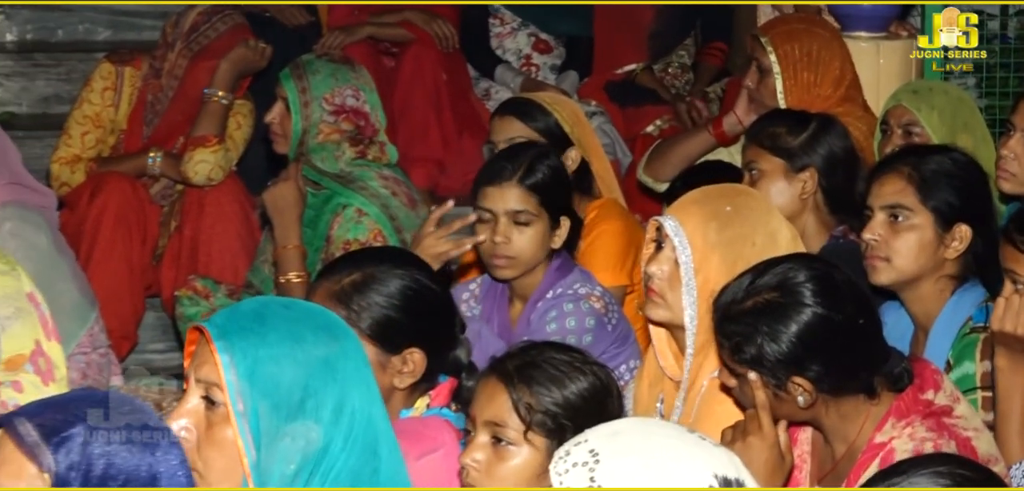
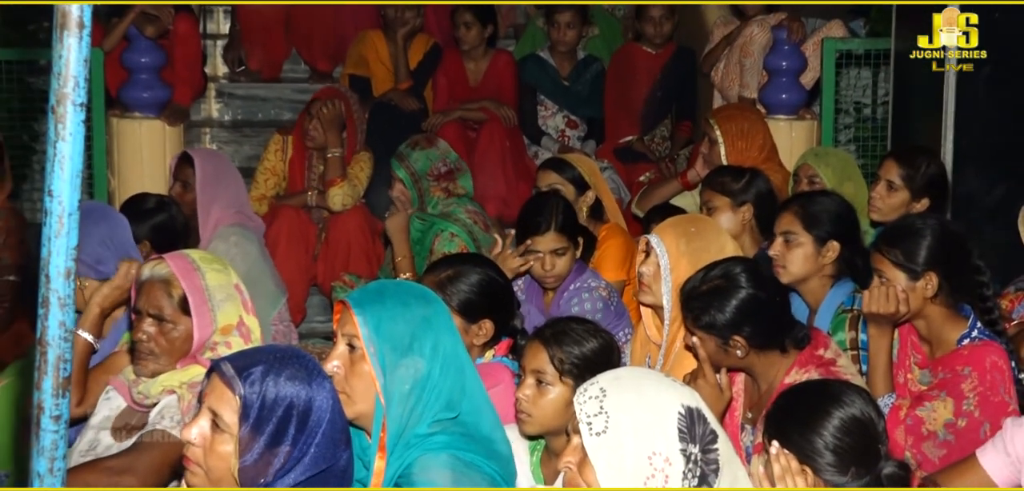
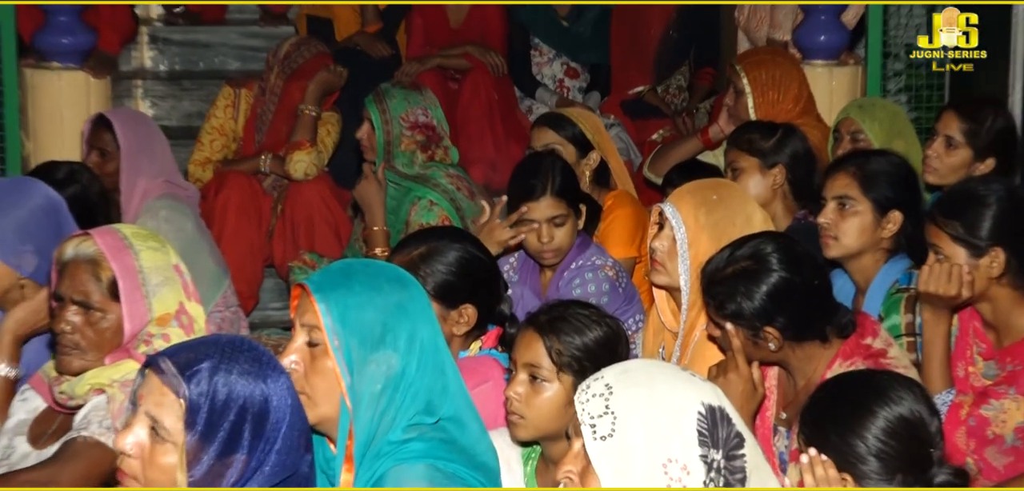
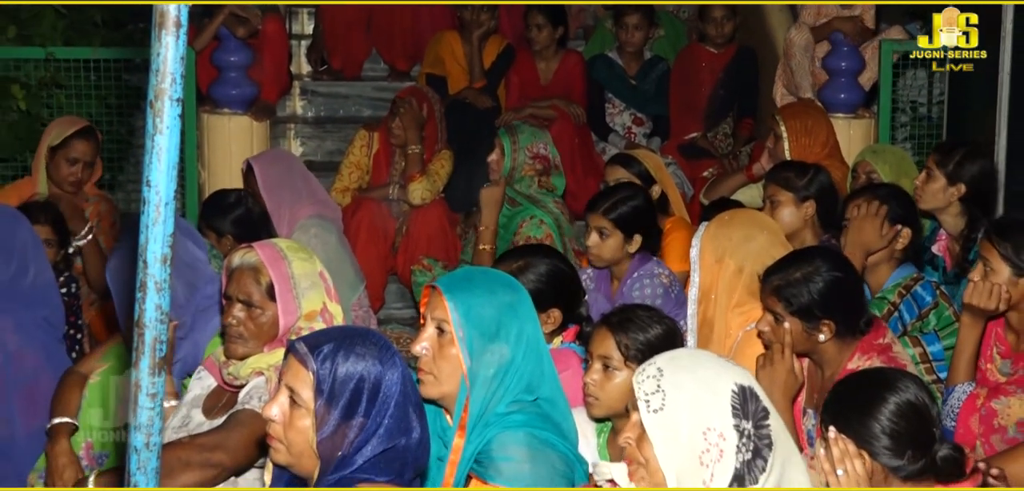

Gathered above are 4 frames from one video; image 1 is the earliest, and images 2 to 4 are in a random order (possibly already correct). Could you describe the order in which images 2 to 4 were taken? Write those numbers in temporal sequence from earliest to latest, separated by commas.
3, 2, 4
